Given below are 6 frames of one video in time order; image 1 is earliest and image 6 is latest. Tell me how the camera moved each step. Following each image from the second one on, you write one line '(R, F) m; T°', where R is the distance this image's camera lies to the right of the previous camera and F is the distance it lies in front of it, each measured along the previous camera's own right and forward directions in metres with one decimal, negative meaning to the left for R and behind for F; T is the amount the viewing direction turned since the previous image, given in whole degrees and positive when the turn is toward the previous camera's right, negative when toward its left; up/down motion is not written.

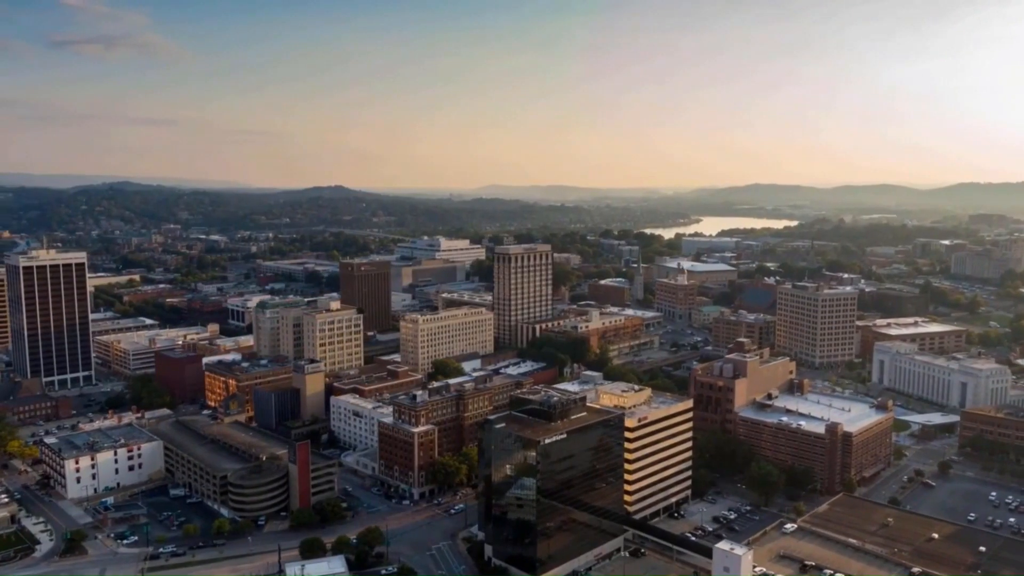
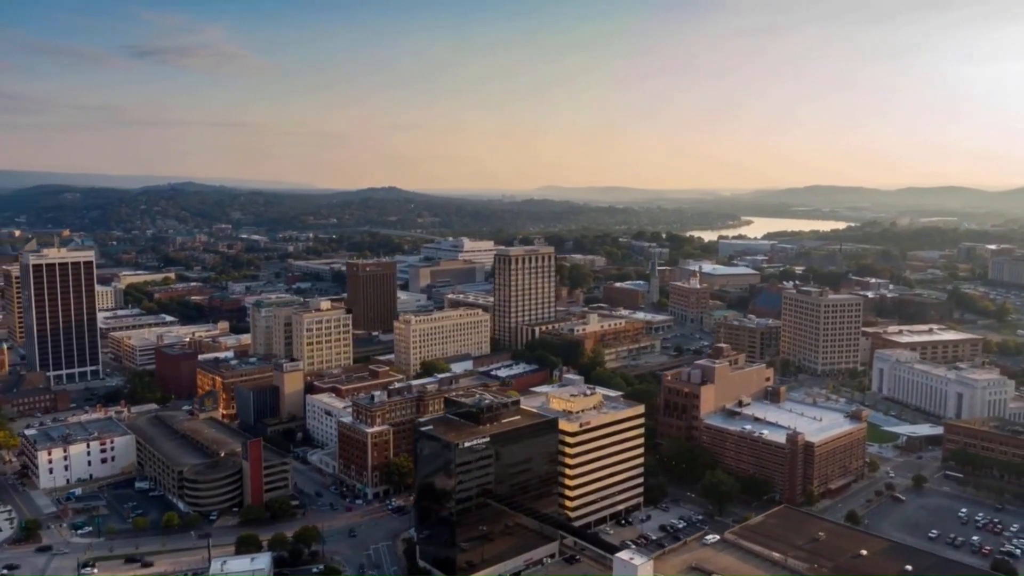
(+4.3, +0.2) m; -4°
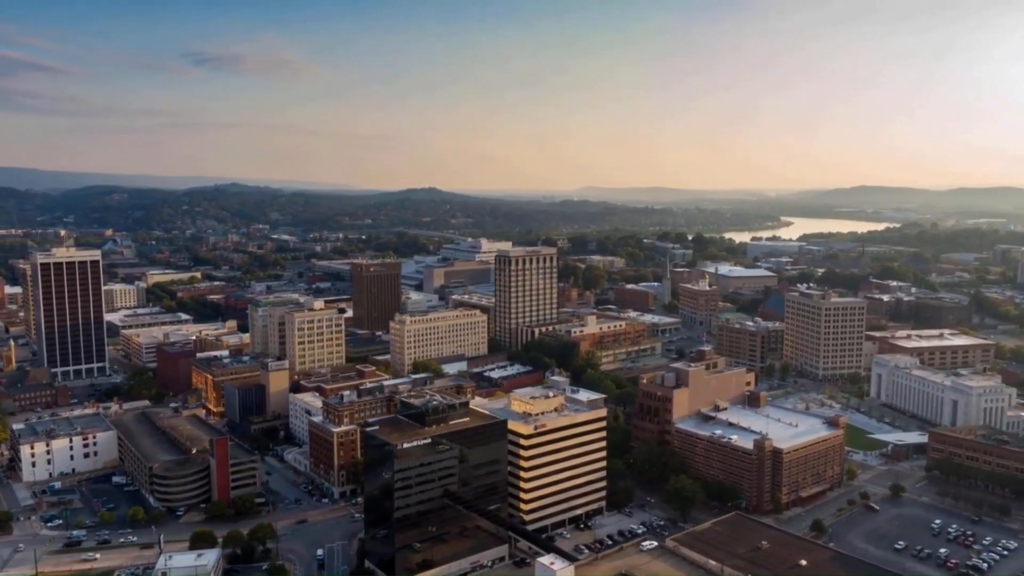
(+3.3, +0.2) m; -3°
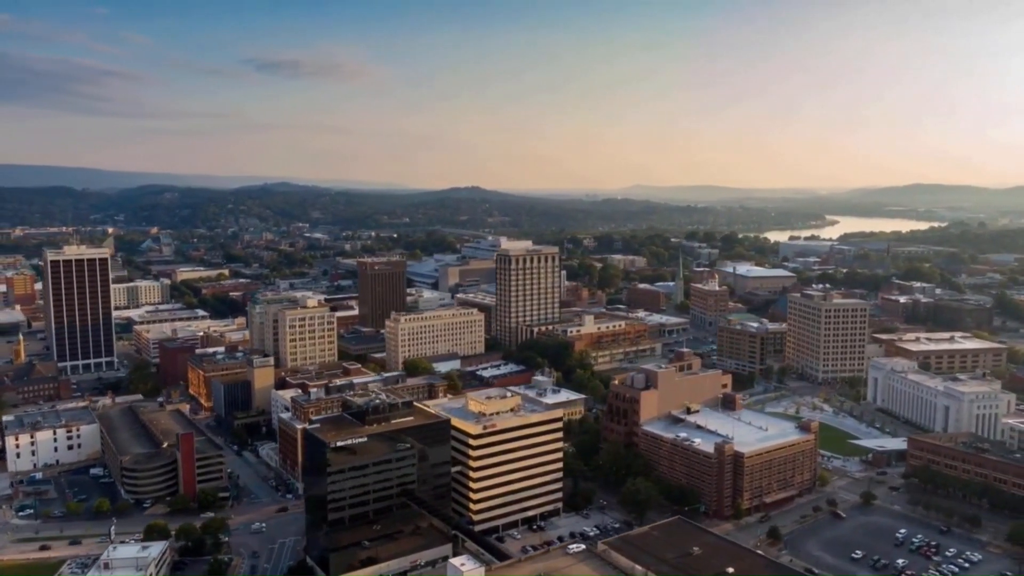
(+3.6, +0.2) m; -3°
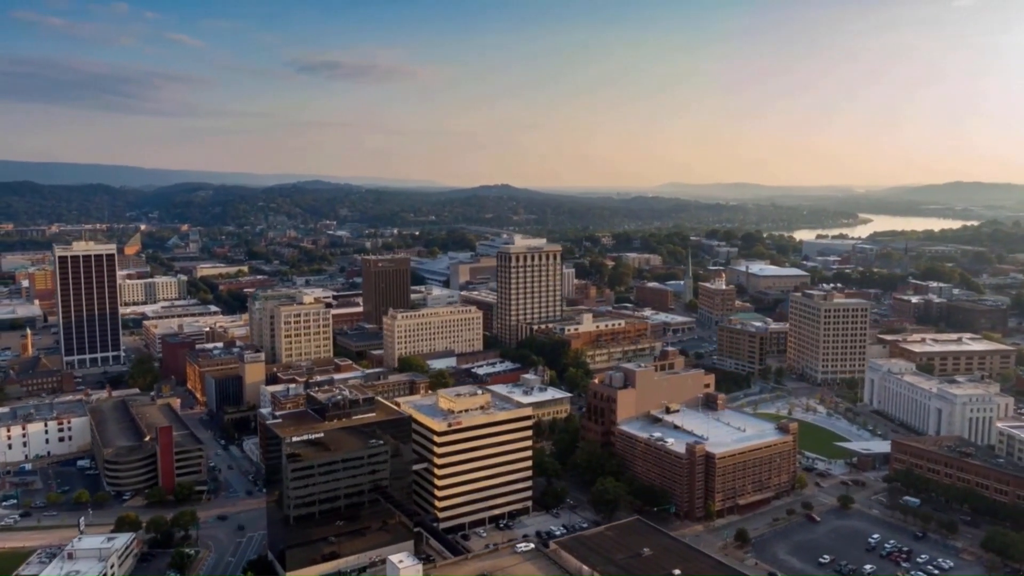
(+2.5, +0.1) m; -2°
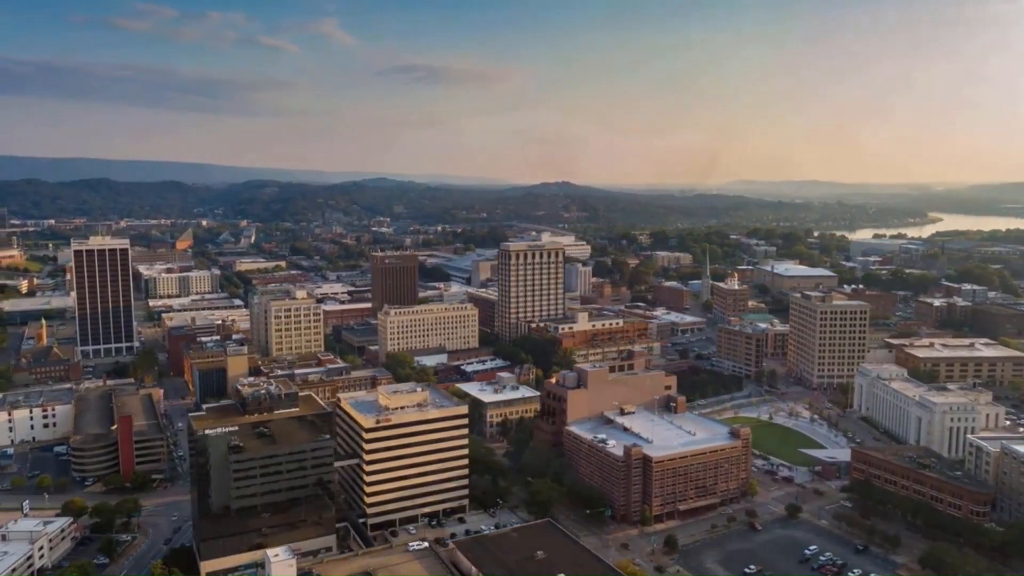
(+5.1, +0.4) m; -5°
